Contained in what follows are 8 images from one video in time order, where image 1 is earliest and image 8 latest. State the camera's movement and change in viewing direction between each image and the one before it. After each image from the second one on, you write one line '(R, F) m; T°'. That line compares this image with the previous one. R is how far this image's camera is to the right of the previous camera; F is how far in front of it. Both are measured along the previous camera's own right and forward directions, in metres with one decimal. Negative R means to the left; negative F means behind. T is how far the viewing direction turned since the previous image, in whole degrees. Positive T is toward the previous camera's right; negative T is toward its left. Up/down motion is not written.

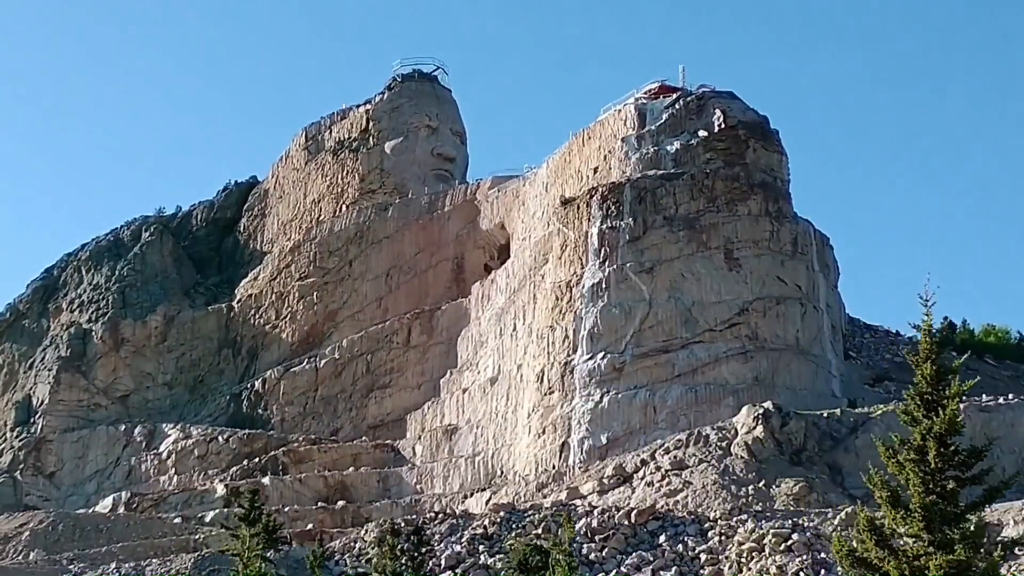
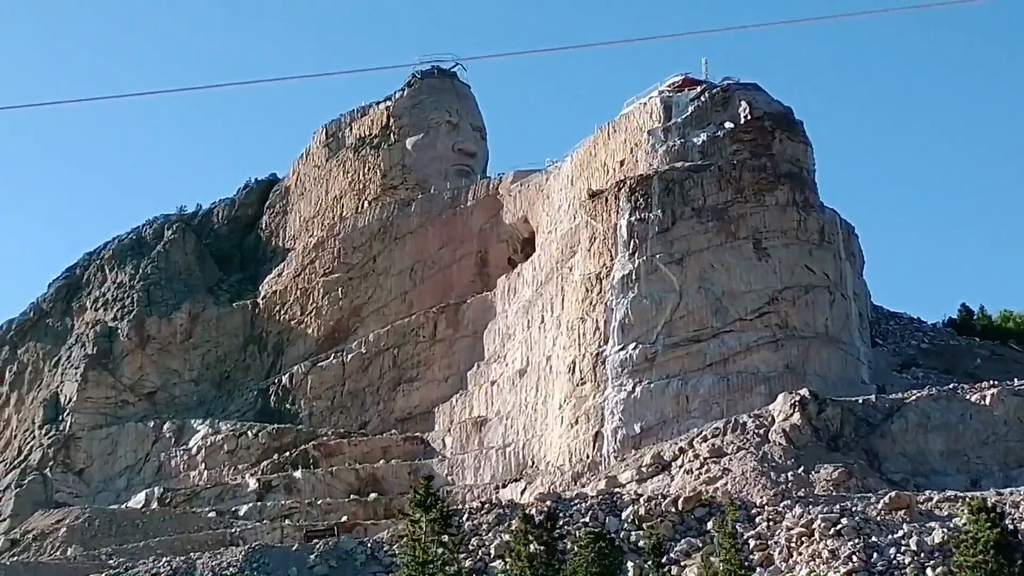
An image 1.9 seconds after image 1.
(-0.6, -0.4) m; 0°
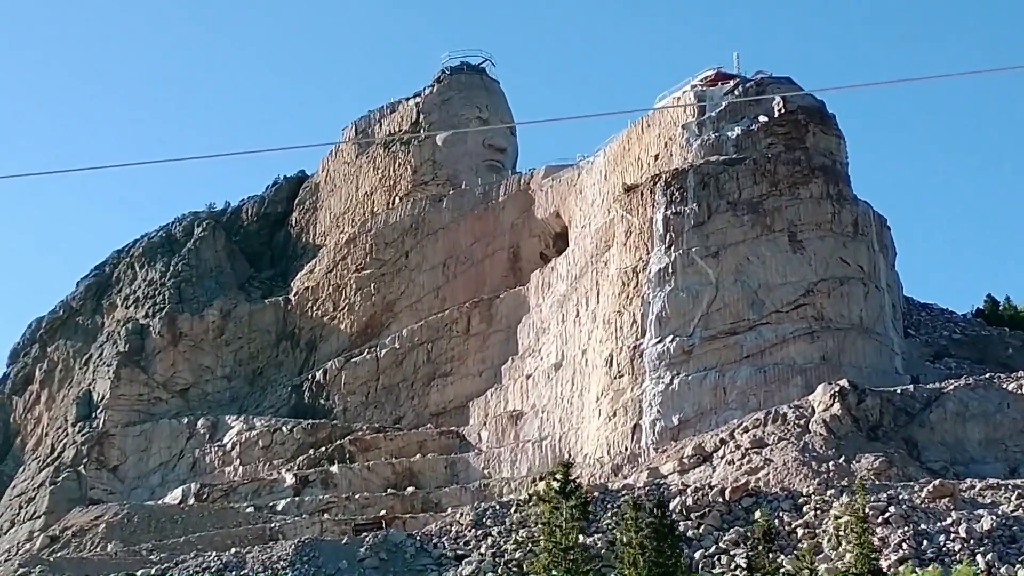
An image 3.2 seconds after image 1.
(-0.4, -0.3) m; 0°
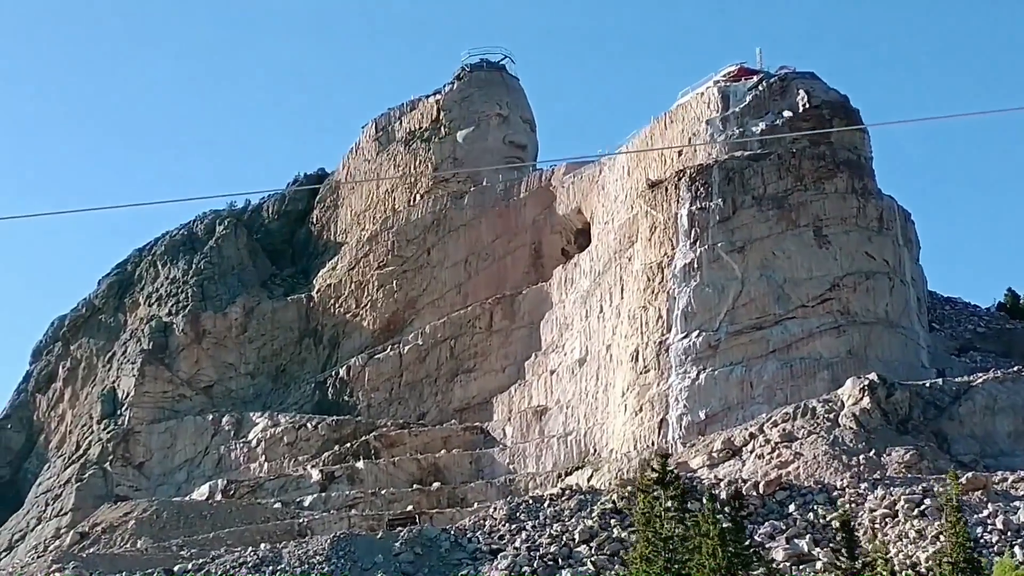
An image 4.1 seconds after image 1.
(-0.3, -0.2) m; 0°
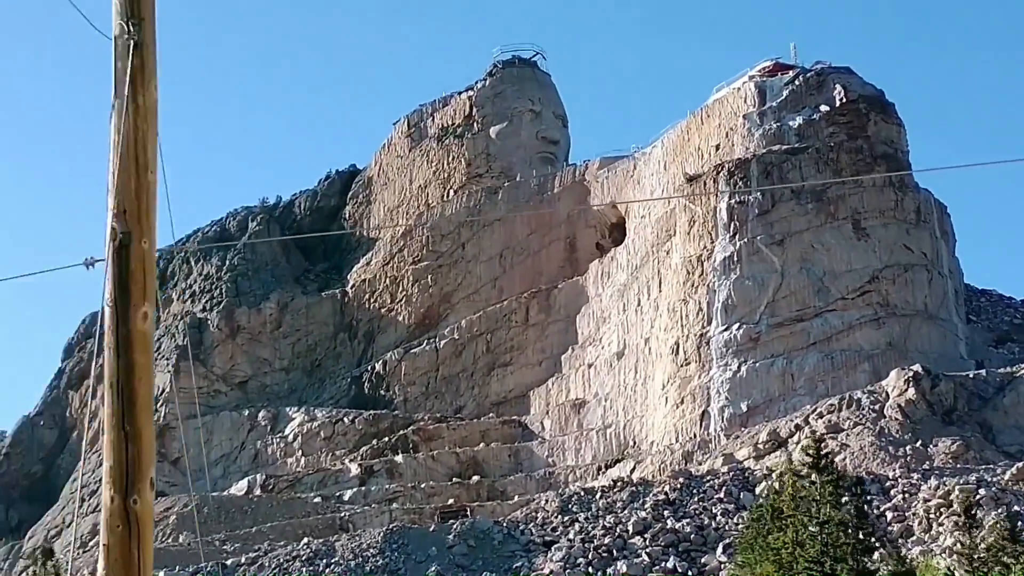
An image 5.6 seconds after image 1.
(-0.5, -0.3) m; 0°
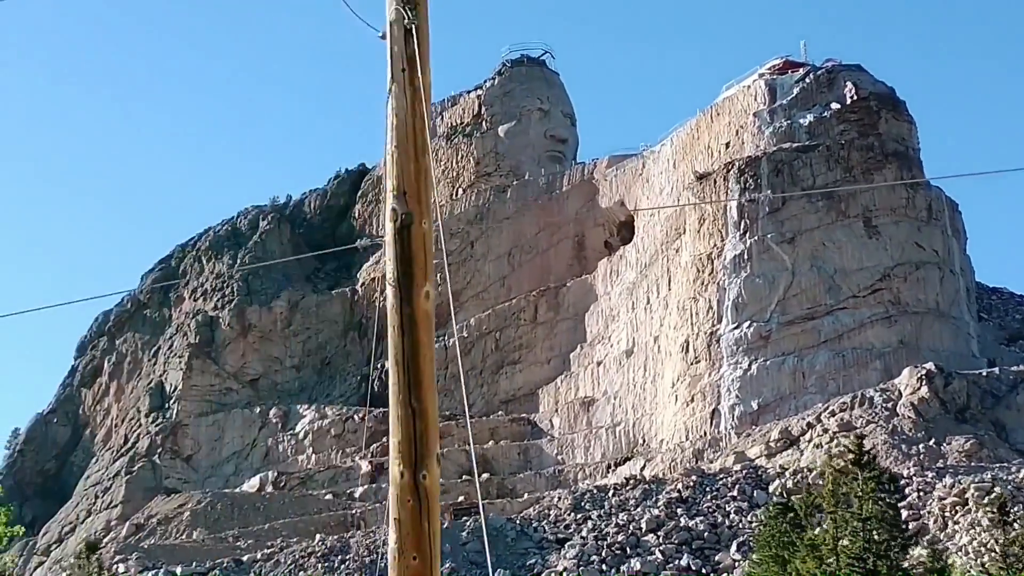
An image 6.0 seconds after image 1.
(-0.1, 0.0) m; 0°
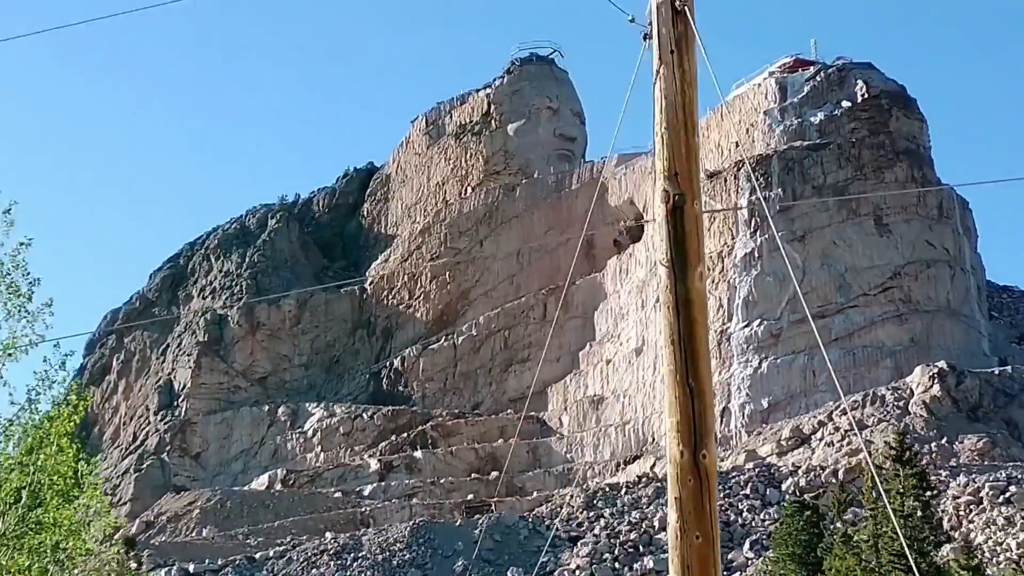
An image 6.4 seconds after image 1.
(-0.1, 0.0) m; 0°
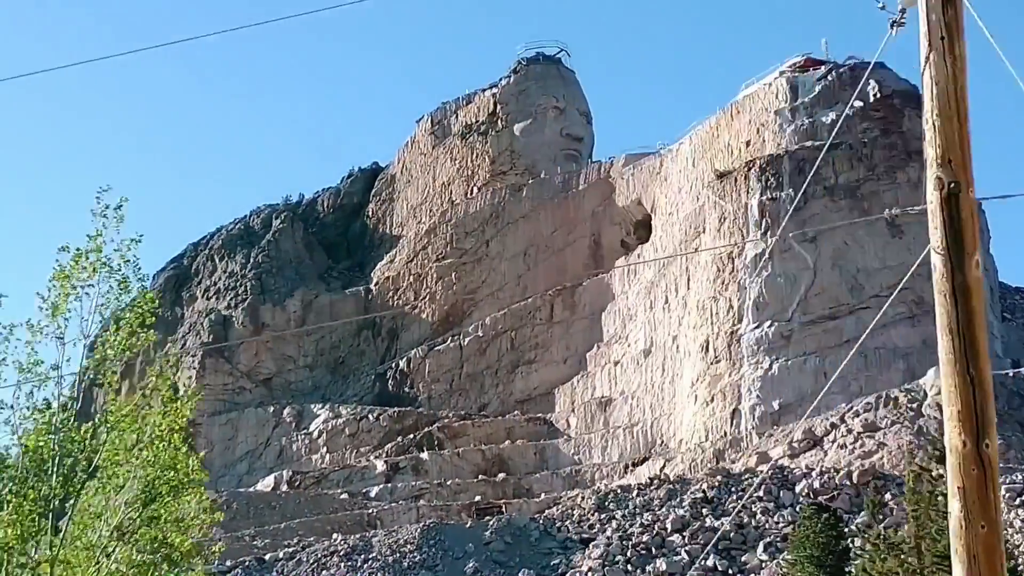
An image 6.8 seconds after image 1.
(-0.1, +0.3) m; 0°
